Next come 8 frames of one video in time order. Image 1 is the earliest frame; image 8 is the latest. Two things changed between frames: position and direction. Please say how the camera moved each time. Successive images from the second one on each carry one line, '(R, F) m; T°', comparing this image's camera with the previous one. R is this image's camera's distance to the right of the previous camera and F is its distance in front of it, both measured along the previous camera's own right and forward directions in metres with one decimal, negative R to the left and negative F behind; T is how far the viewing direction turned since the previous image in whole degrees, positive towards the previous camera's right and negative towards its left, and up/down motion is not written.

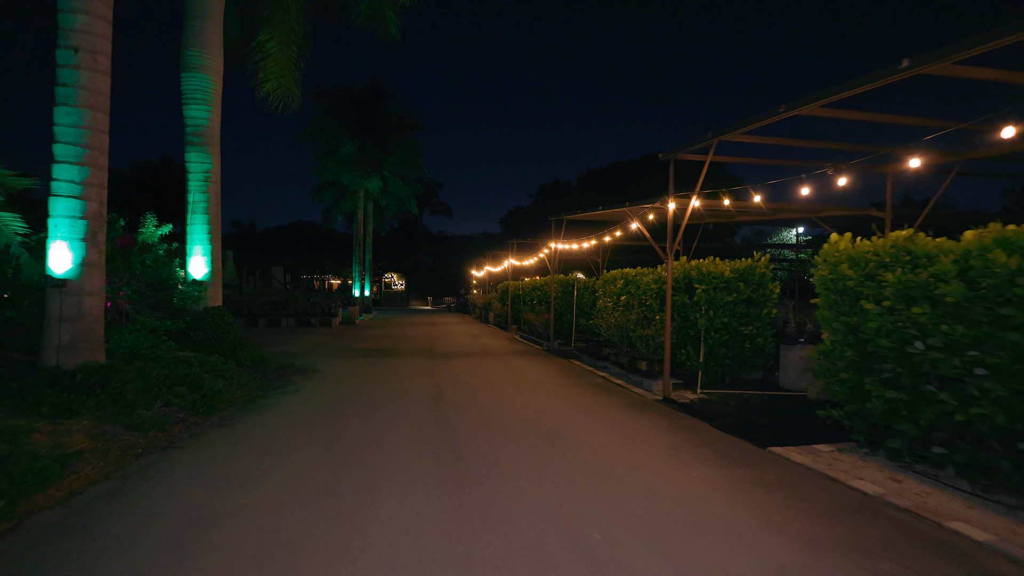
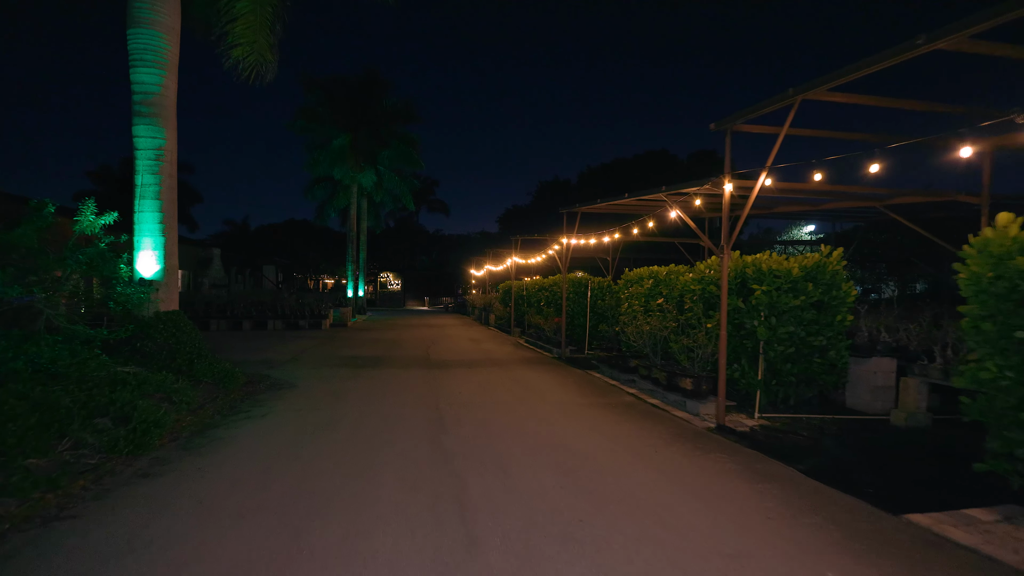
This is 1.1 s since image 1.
(-0.4, +1.9) m; 0°
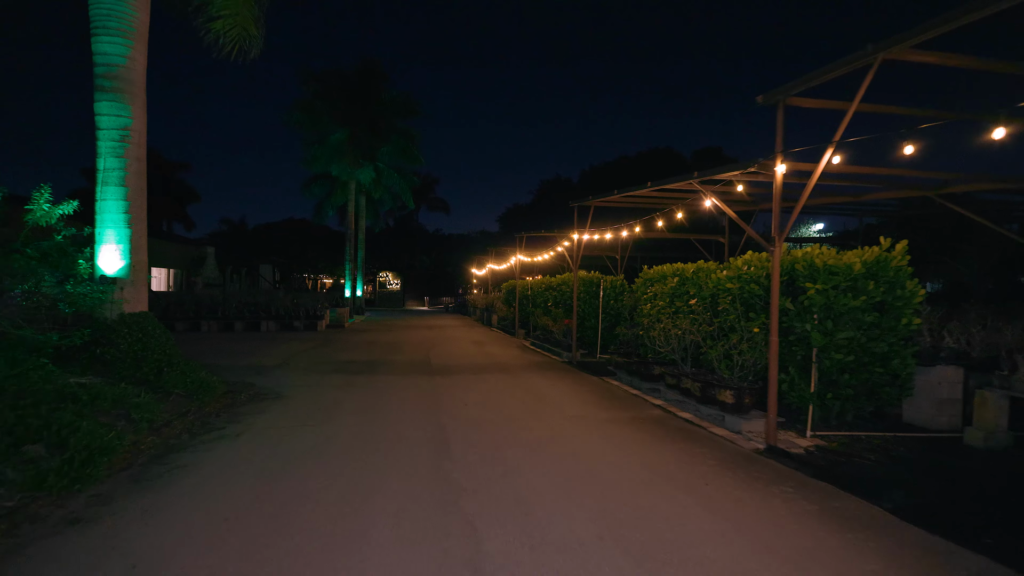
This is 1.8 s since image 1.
(-0.3, +1.1) m; 0°
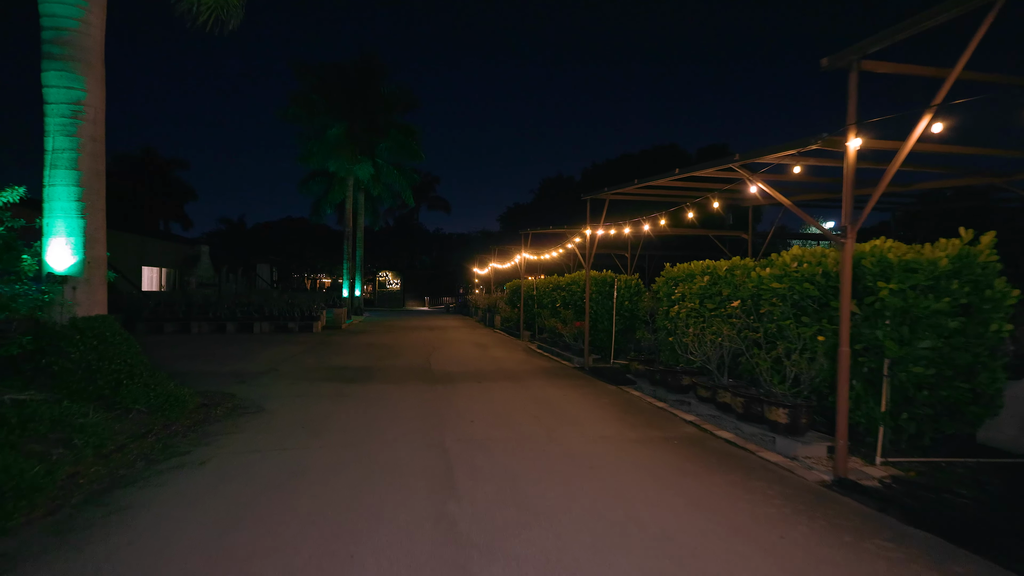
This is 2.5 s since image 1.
(-0.2, +1.1) m; 0°
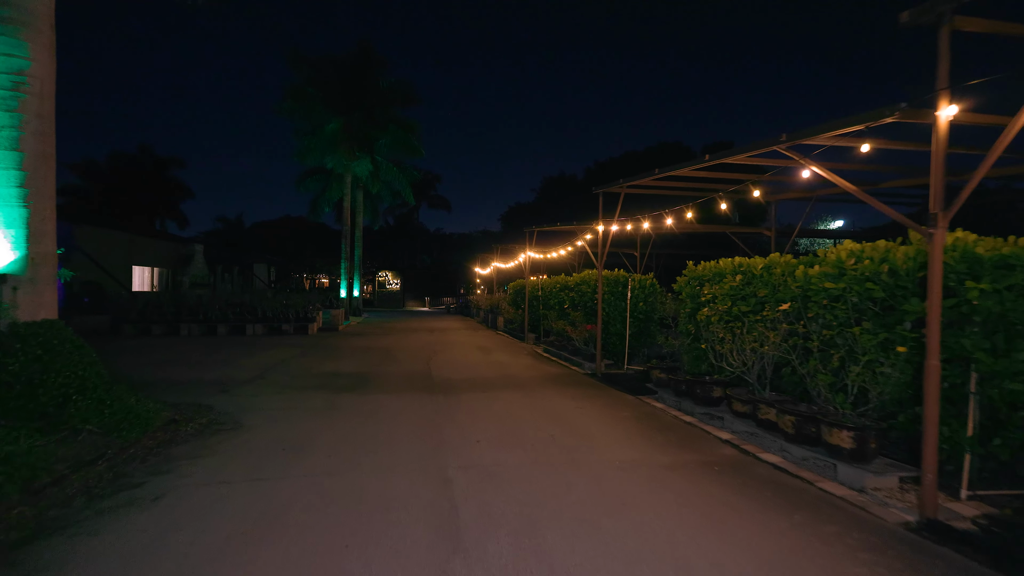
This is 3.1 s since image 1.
(-0.2, +1.0) m; 0°
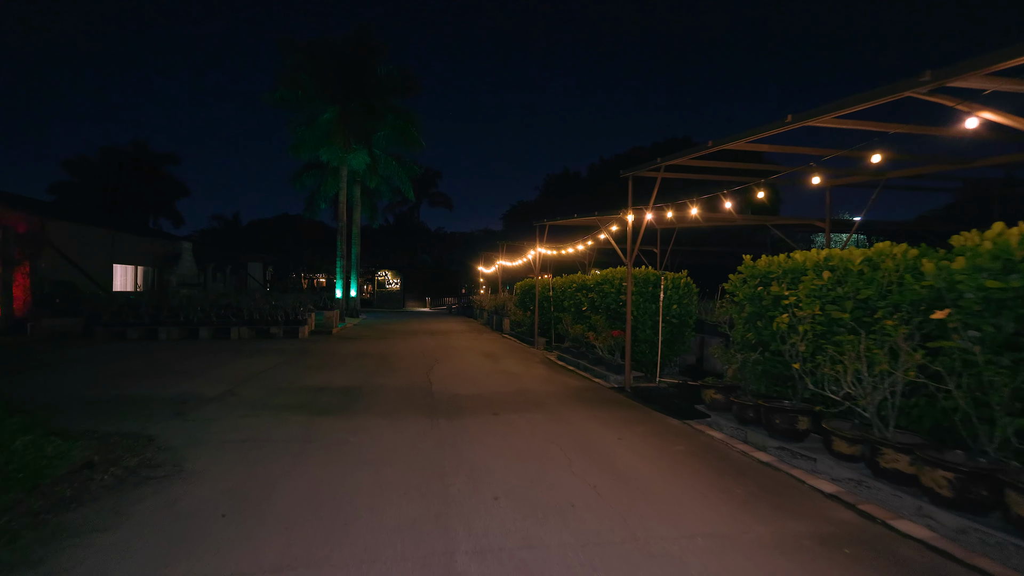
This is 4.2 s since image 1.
(-0.4, +1.9) m; 0°
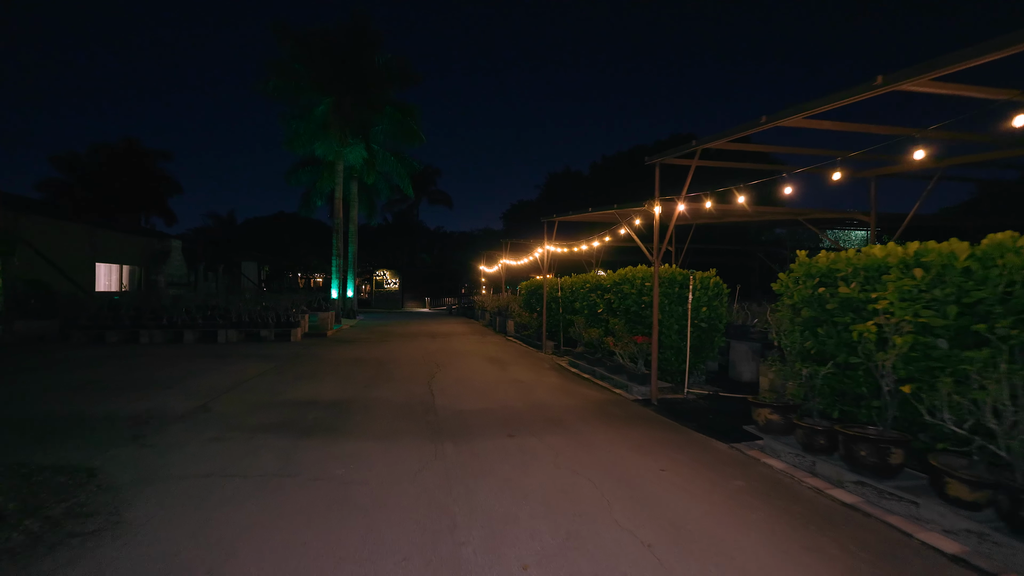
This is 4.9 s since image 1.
(-0.3, +1.2) m; 0°
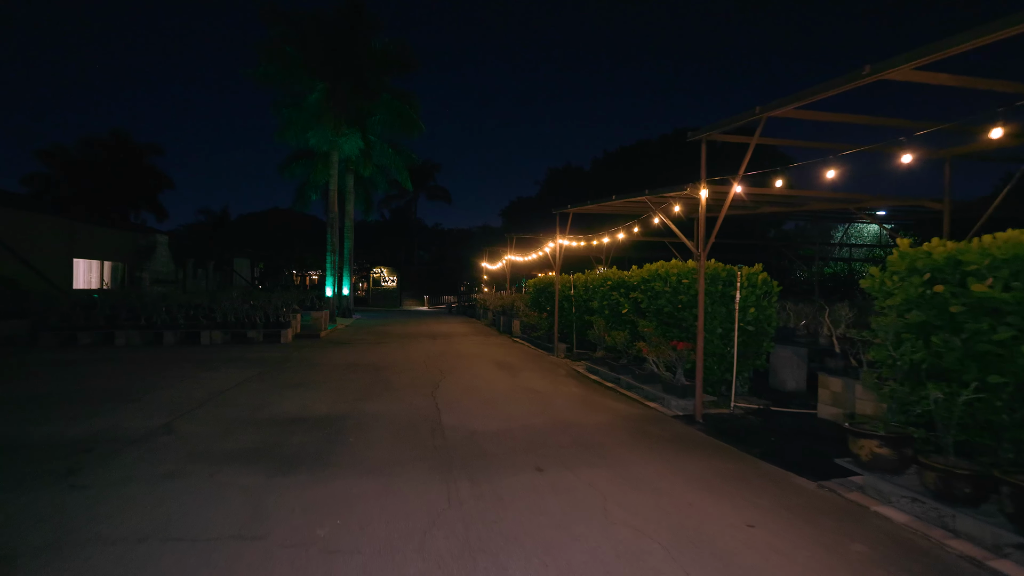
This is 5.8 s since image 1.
(-0.5, +1.5) m; 0°
